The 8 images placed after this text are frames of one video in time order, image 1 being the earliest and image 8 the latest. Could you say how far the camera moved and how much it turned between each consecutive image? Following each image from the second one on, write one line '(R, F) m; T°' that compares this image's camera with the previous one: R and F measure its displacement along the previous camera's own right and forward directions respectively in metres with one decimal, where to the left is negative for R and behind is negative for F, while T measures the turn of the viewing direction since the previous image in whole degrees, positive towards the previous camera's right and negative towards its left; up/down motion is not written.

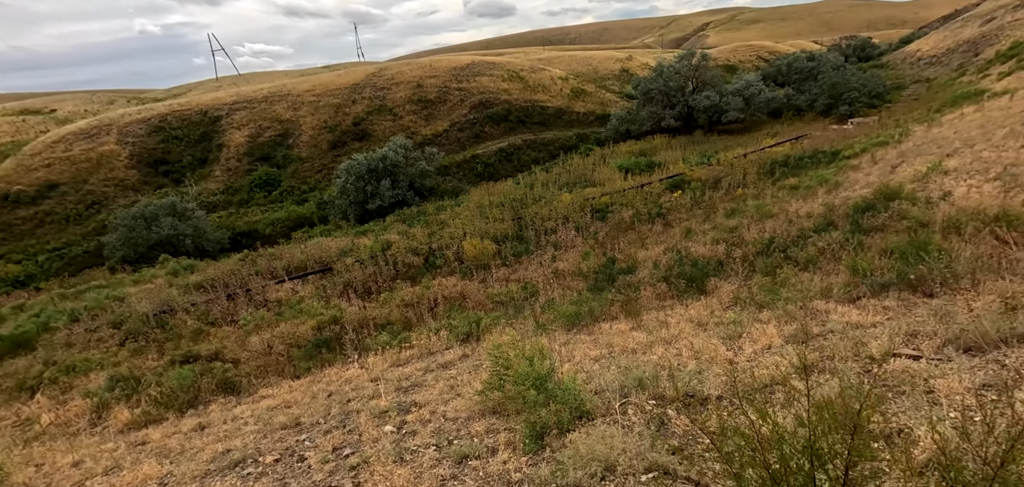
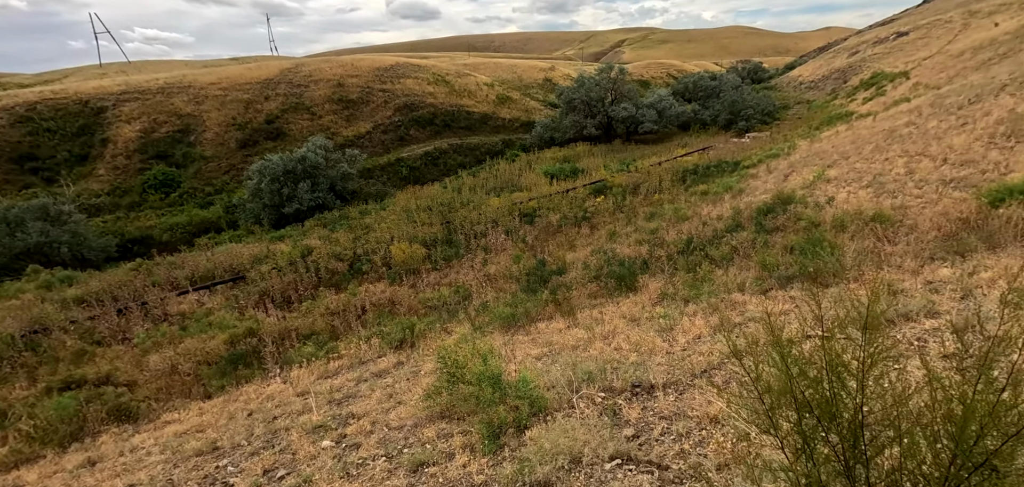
(-0.1, 0.0) m; +7°
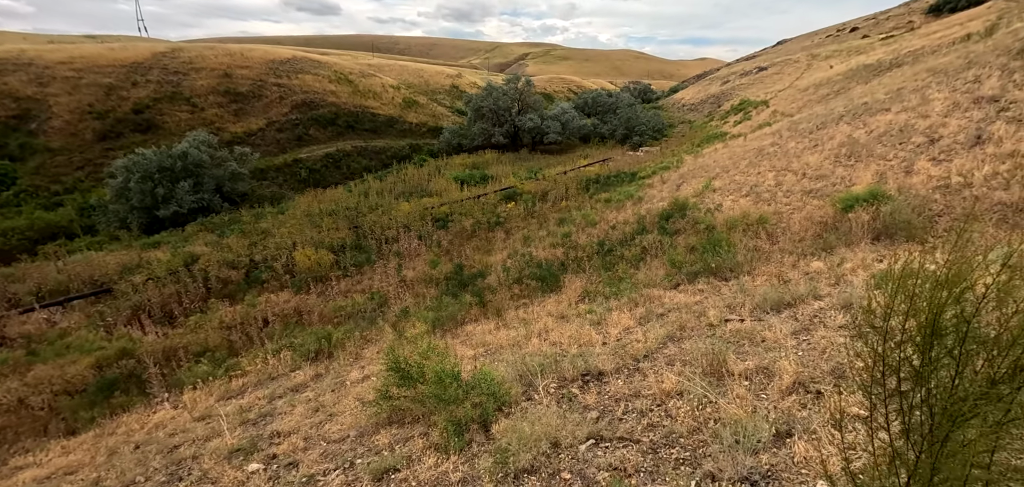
(-0.2, -0.1) m; +9°
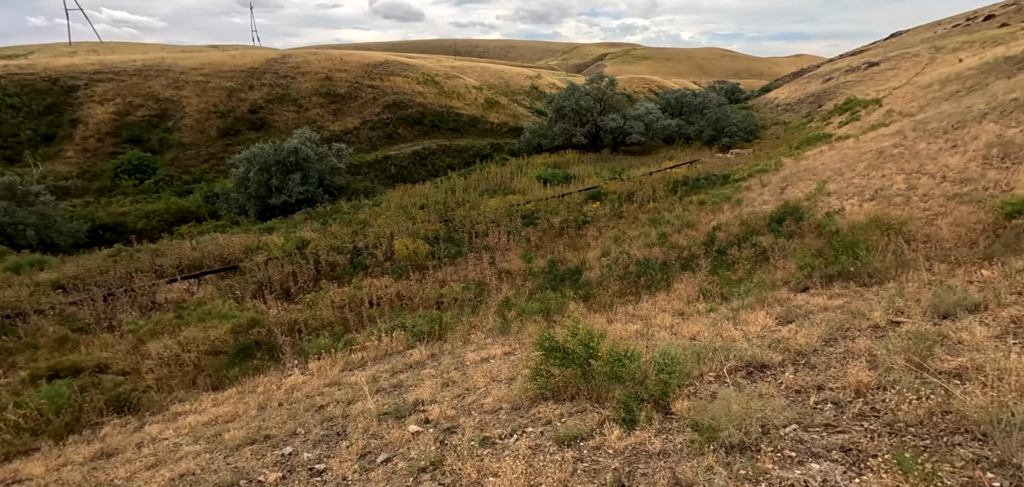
(-0.3, 0.0) m; -8°
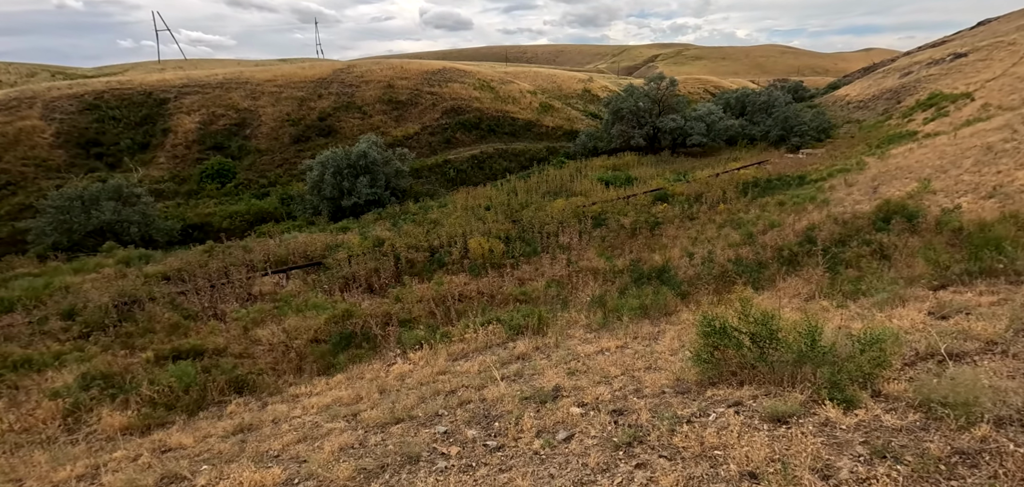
(-0.5, -0.1) m; -6°
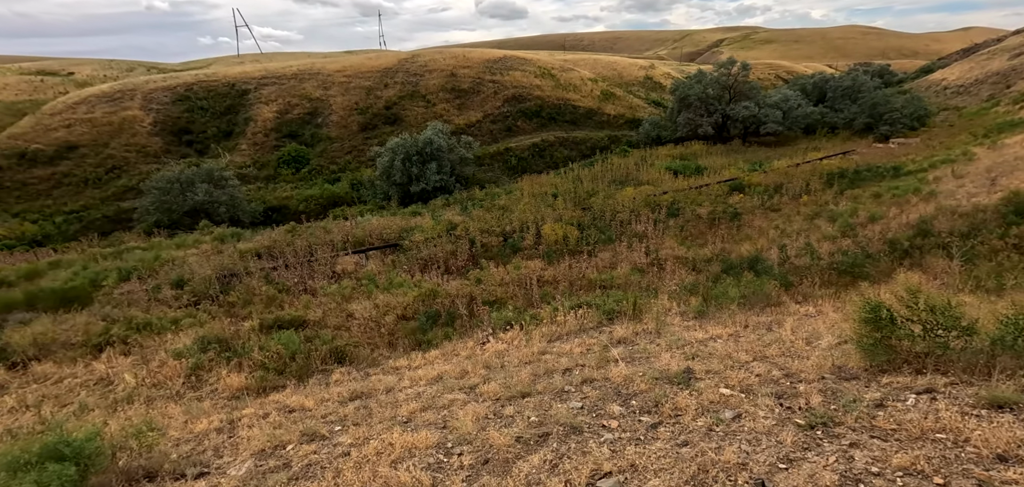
(-0.4, 0.0) m; -6°
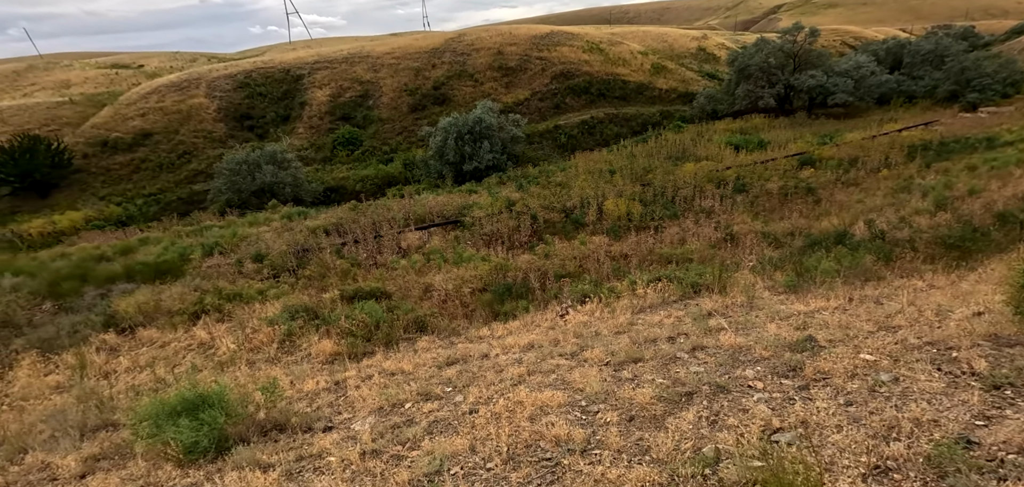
(-0.3, 0.0) m; -5°
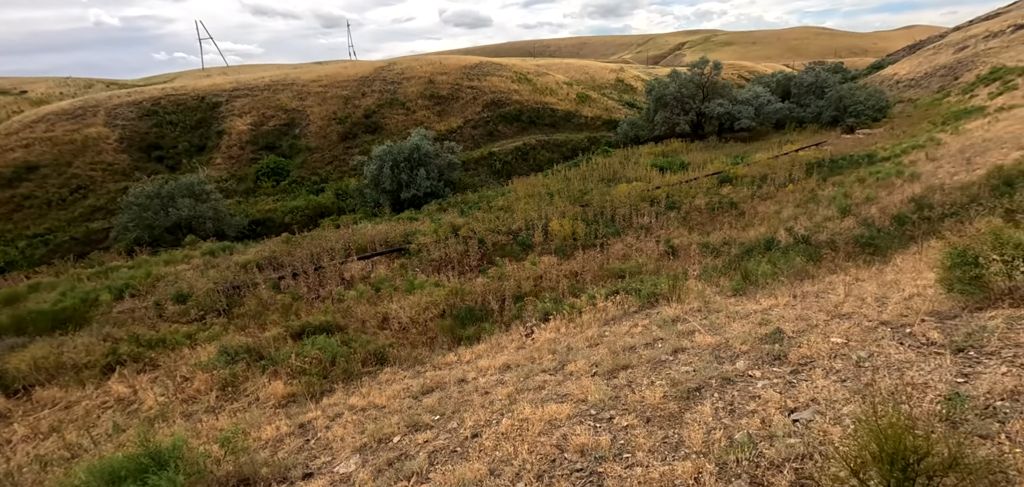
(-0.3, -0.1) m; +6°
